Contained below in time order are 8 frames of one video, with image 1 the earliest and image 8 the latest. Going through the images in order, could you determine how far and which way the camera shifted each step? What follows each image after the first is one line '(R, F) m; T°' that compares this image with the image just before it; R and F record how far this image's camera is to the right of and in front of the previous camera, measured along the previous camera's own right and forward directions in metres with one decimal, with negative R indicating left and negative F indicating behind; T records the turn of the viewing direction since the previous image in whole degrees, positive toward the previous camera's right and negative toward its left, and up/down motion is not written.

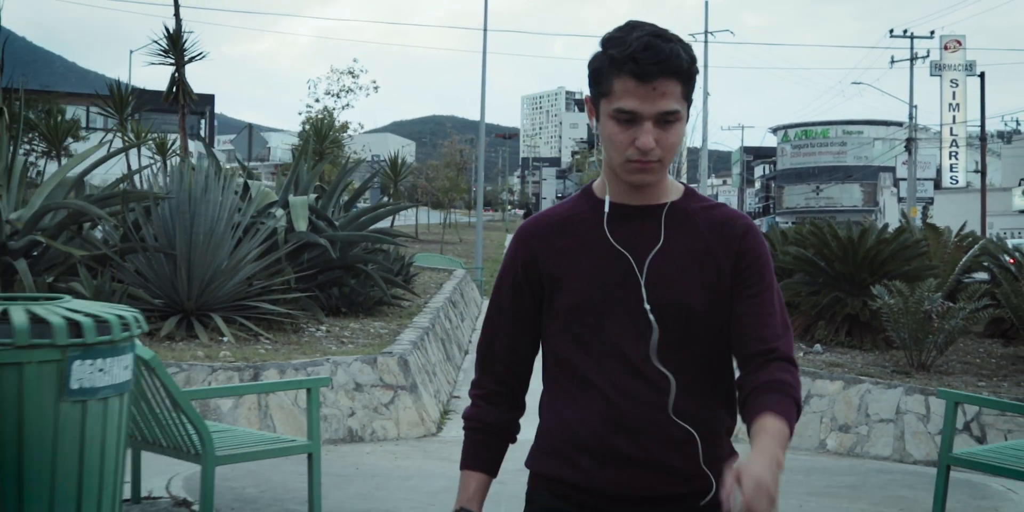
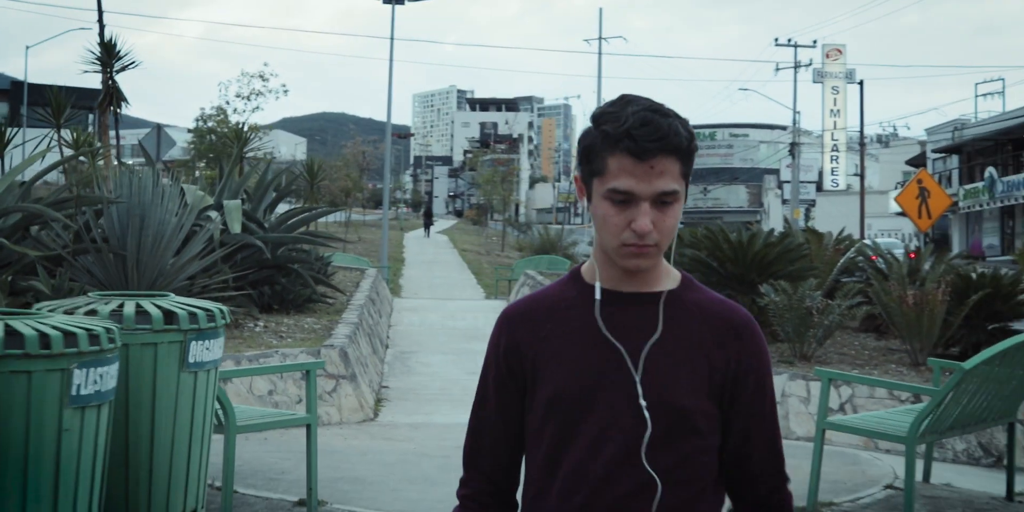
(-0.3, -0.8) m; +6°
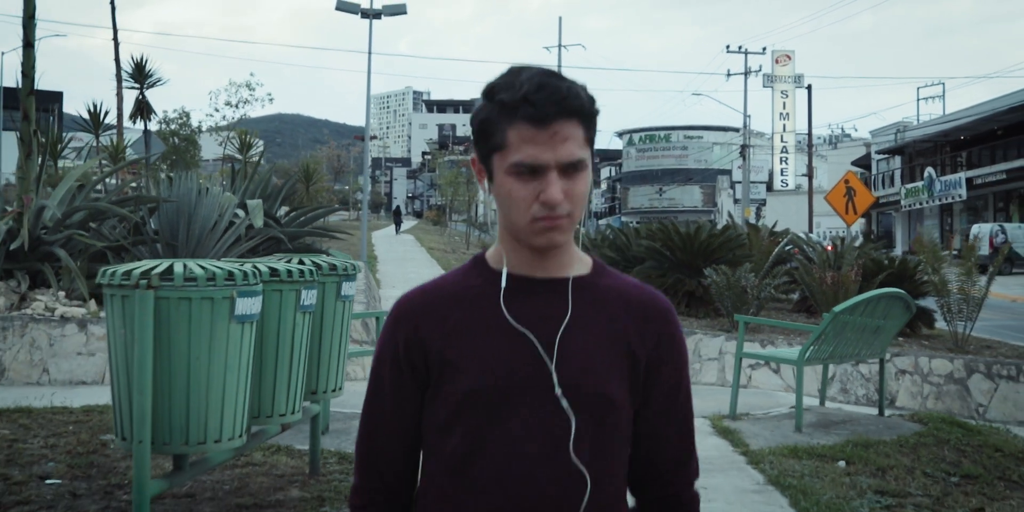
(-0.3, -1.8) m; +2°
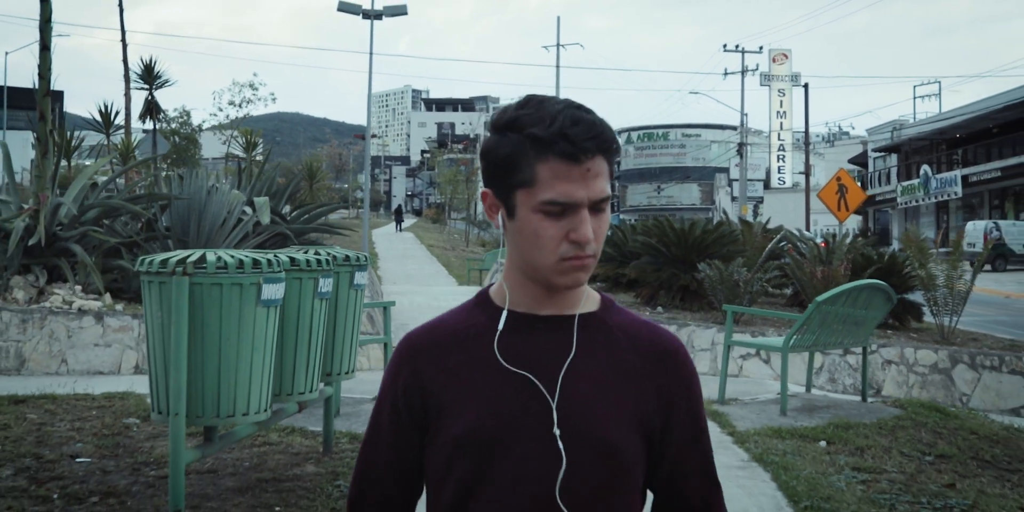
(0.0, -0.4) m; 0°
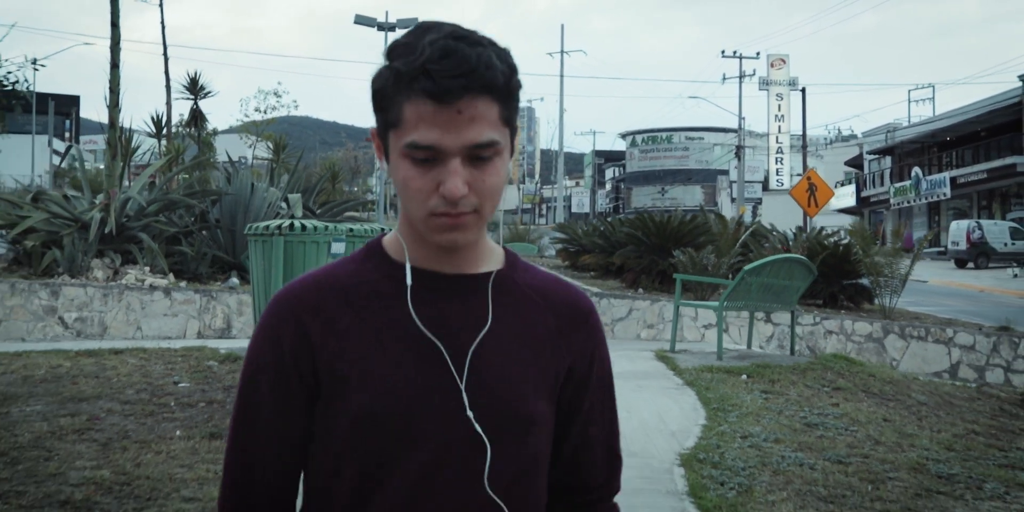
(+0.1, -1.8) m; 0°
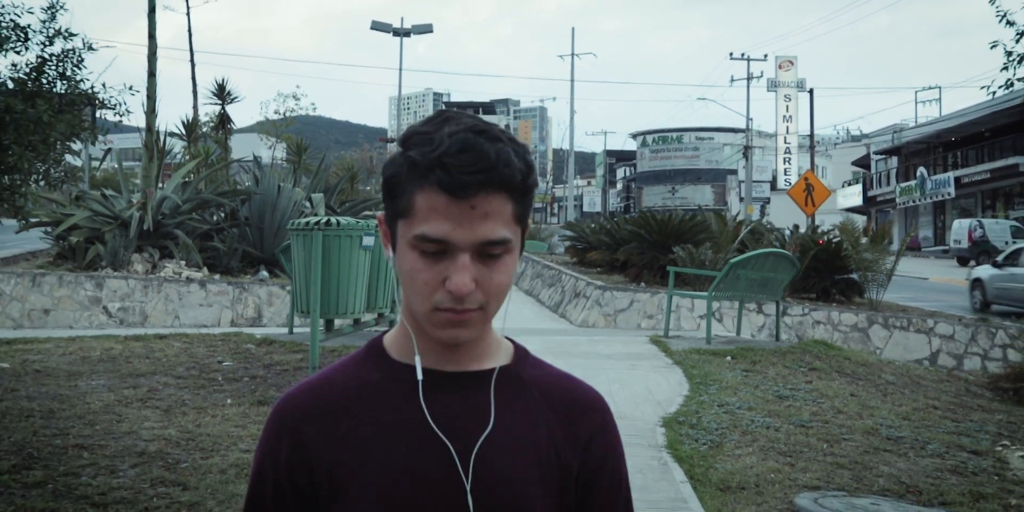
(0.0, -0.9) m; -1°
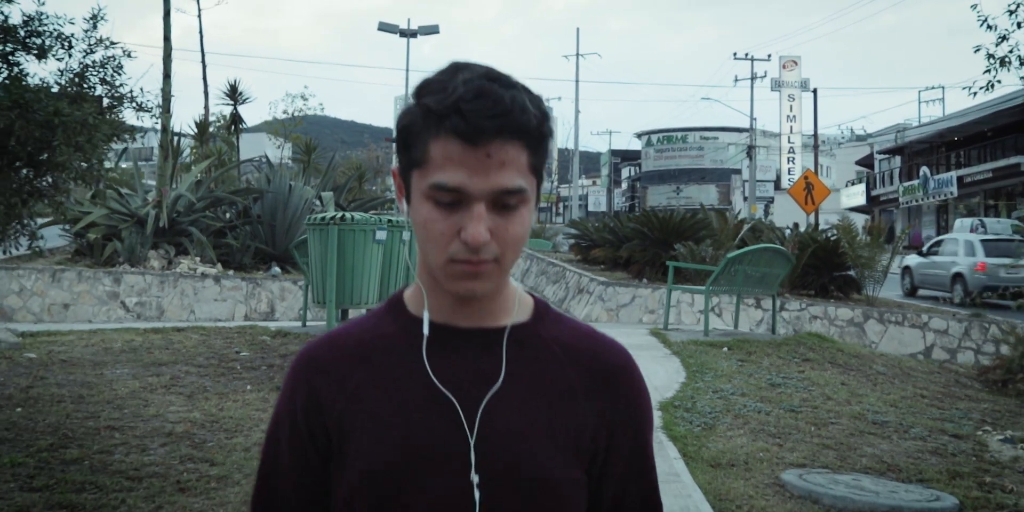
(0.0, -0.4) m; 0°
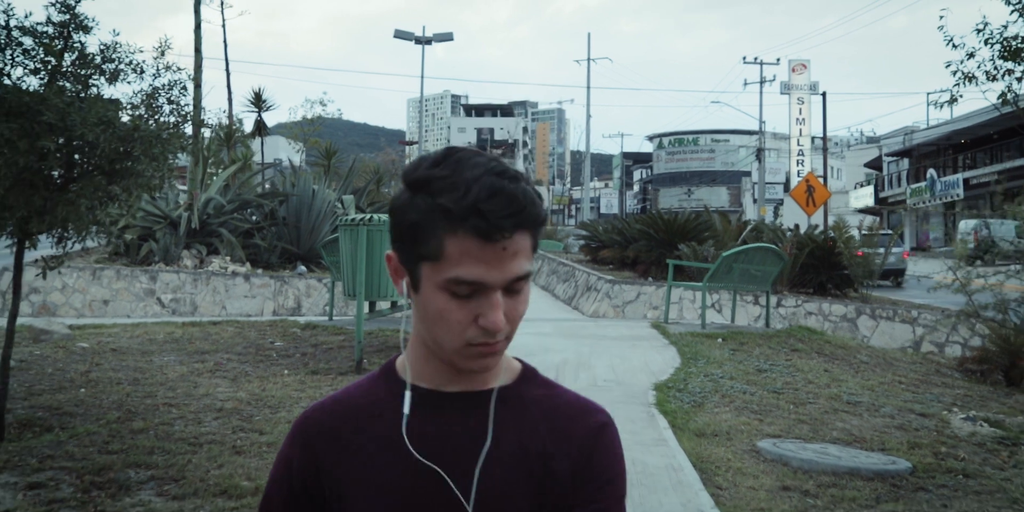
(0.0, -0.8) m; -1°
